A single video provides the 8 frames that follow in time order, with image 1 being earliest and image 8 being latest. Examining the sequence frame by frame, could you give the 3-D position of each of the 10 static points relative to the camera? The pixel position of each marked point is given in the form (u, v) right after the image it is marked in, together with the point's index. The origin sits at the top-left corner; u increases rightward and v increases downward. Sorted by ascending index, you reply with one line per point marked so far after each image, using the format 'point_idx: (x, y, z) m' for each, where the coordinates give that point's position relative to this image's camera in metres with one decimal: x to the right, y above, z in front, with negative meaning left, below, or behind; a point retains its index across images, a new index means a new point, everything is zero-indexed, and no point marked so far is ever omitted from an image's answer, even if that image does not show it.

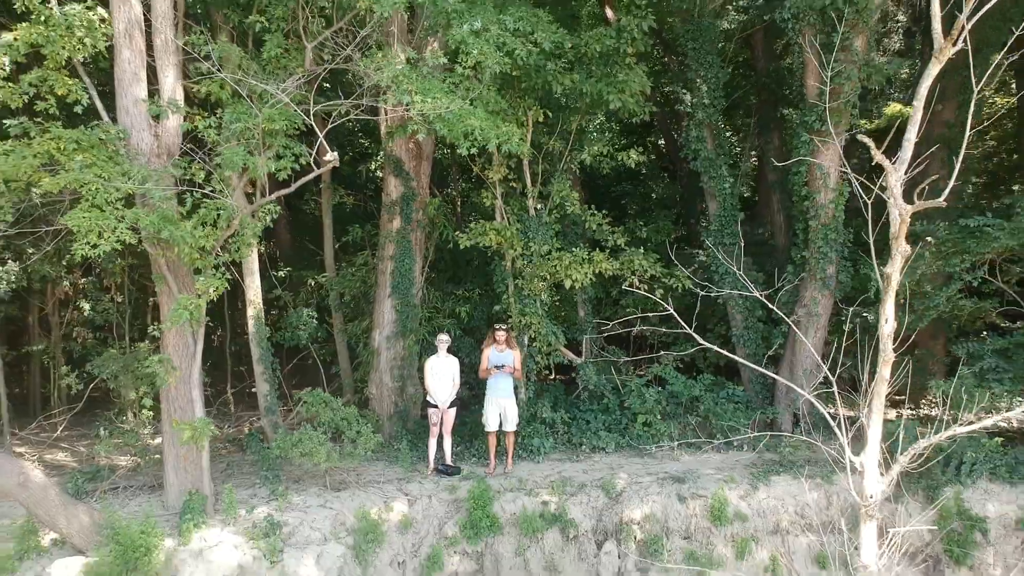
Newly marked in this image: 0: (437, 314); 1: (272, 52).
0: (-0.5, -0.2, +6.8) m
1: (-1.1, +1.1, +4.7) m
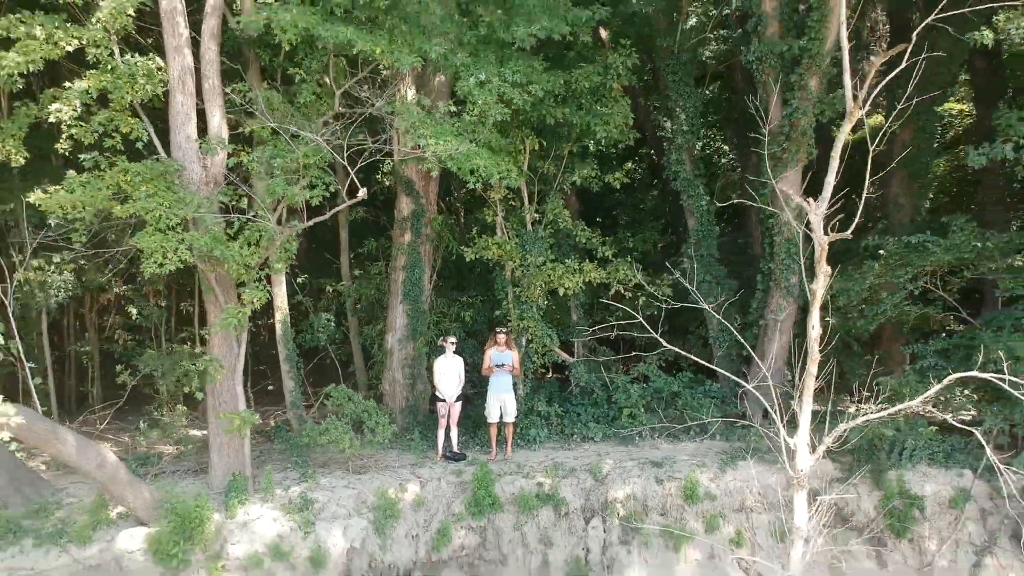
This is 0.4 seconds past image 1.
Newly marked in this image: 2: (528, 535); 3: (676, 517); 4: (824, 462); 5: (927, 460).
0: (-0.5, -0.2, +7.6) m
1: (-1.1, +1.0, +5.5) m
2: (+0.1, -1.4, +5.9) m
3: (+1.0, -1.3, +5.9) m
4: (+2.0, -1.0, +6.0) m
5: (+2.6, -1.0, +6.1) m
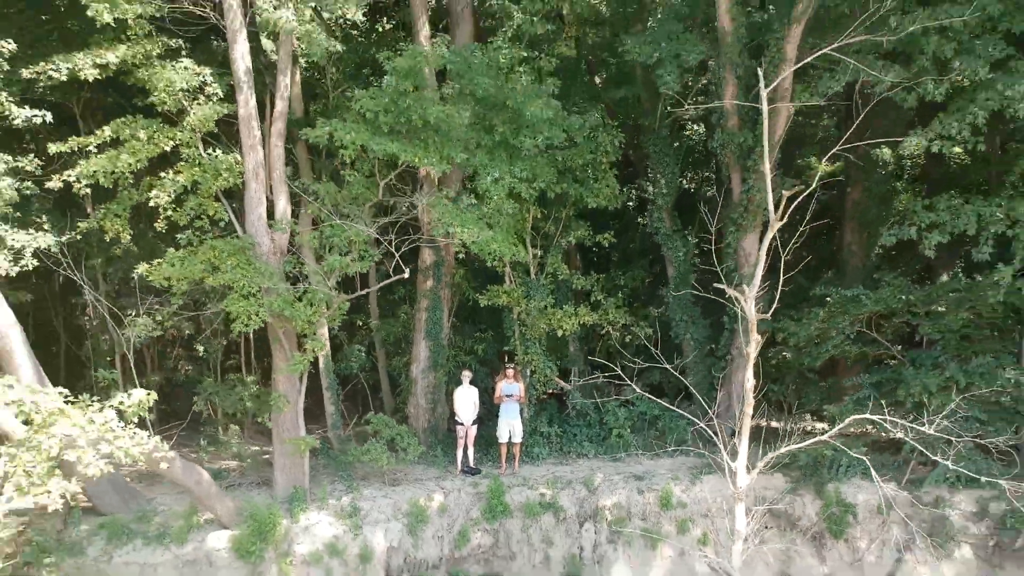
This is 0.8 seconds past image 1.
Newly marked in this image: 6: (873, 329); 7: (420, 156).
0: (-0.5, -0.6, +9.0) m
1: (-1.0, +0.7, +6.8) m
2: (+0.2, -1.8, +7.2) m
3: (+1.1, -1.7, +7.2) m
4: (+2.0, -1.4, +7.4) m
5: (+2.6, -1.4, +7.4) m
6: (+2.9, -0.3, +7.9) m
7: (-0.6, +0.8, +6.4) m
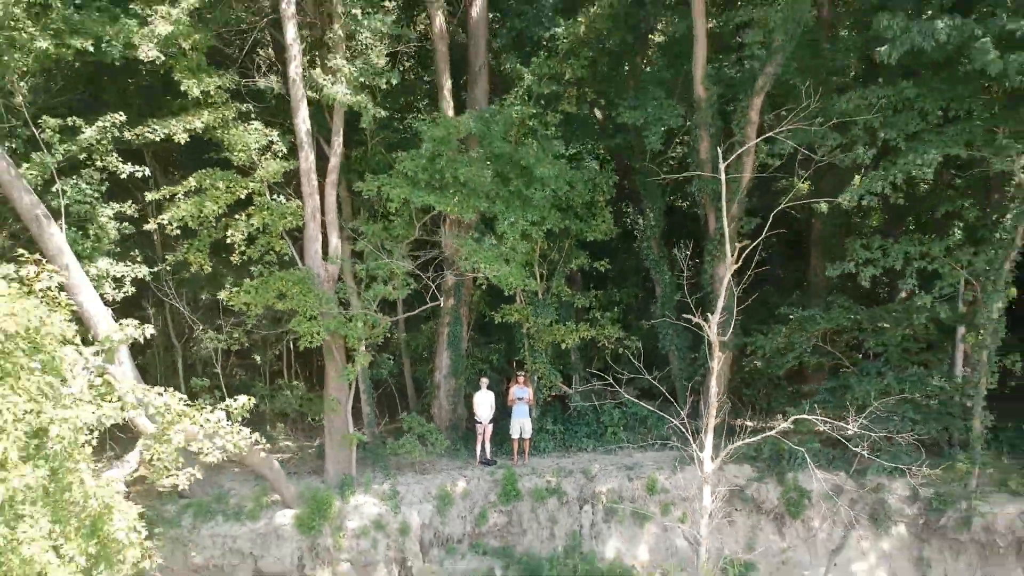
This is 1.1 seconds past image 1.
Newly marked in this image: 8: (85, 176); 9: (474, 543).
0: (-0.4, -0.8, +10.4) m
1: (-0.9, +0.5, +8.3) m
2: (+0.3, -2.0, +8.7) m
3: (+1.1, -1.9, +8.7) m
4: (+2.1, -1.6, +8.8) m
5: (+2.7, -1.6, +8.9) m
6: (+3.0, -0.5, +9.3) m
7: (-0.5, +0.6, +7.8) m
8: (-3.3, +0.9, +7.7) m
9: (-0.3, -2.1, +8.3) m
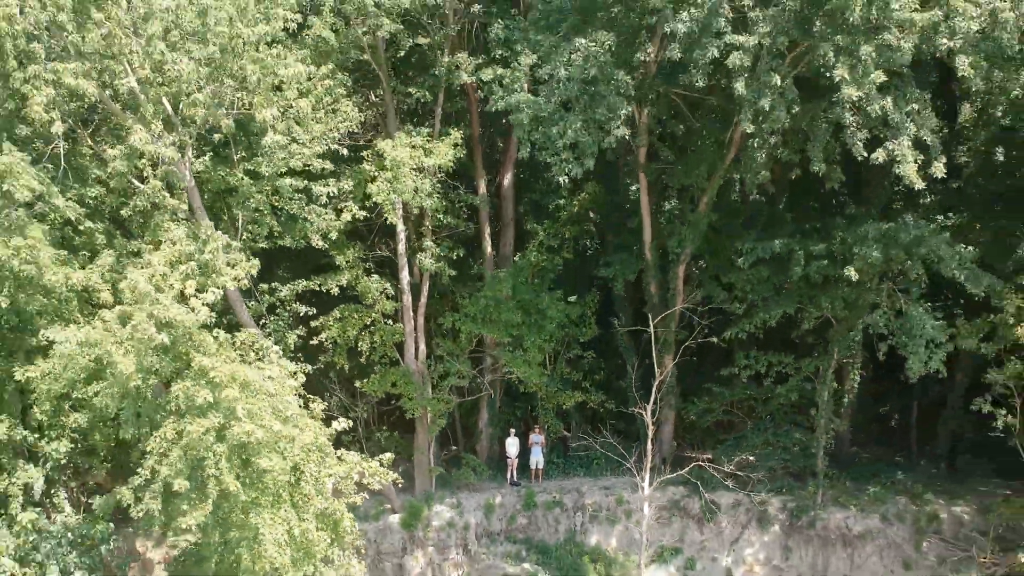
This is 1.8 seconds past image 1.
0: (-0.1, -2.0, +15.6) m
1: (-0.6, -0.7, +13.5) m
2: (+0.5, -3.2, +13.9) m
3: (+1.4, -3.1, +13.9) m
4: (+2.4, -2.8, +14.0) m
5: (+3.0, -2.8, +14.1) m
6: (+3.3, -1.8, +14.5) m
7: (-0.2, -0.6, +13.1) m
8: (-3.0, -0.4, +12.9) m
9: (-0.1, -3.3, +13.5) m
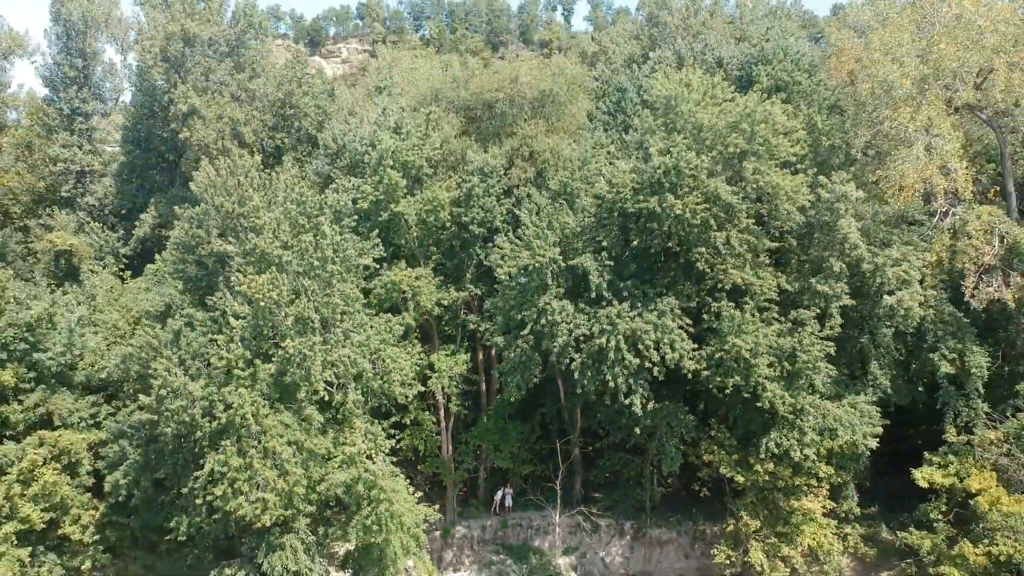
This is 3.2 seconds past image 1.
0: (-0.5, -5.6, +29.4) m
1: (-1.1, -4.3, +27.3) m
2: (+0.1, -6.8, +27.7) m
3: (+1.0, -6.7, +27.7) m
4: (+1.9, -6.4, +27.8) m
5: (+2.6, -6.4, +27.9) m
6: (+2.9, -5.3, +28.3) m
7: (-0.7, -4.2, +26.9) m
8: (-3.5, -3.9, +26.7) m
9: (-0.5, -6.9, +27.3) m
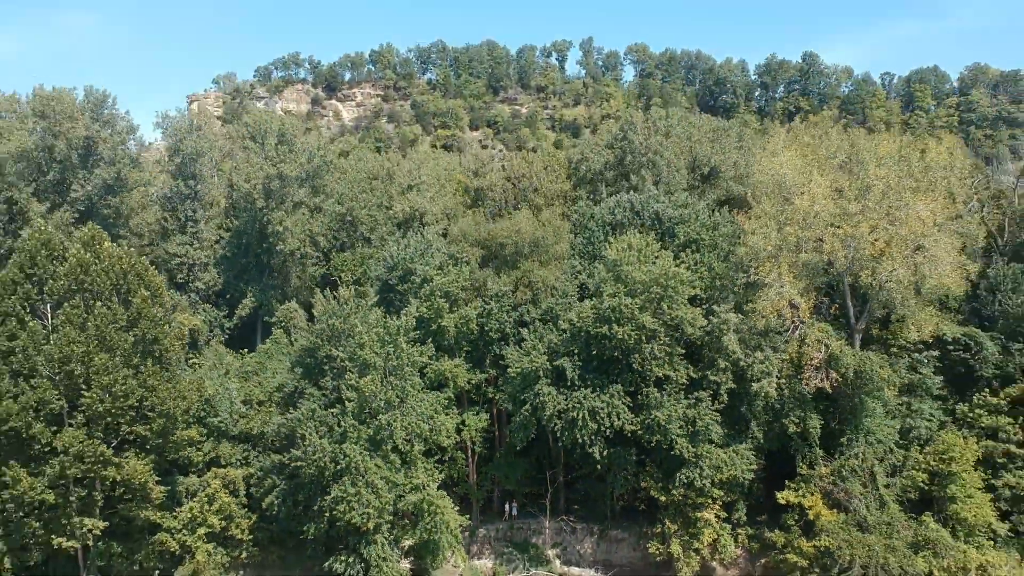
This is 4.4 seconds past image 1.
0: (-0.4, -8.8, +42.5) m
1: (-0.9, -7.5, +40.3) m
2: (+0.3, -10.0, +40.7) m
3: (+1.2, -9.9, +40.7) m
4: (+2.1, -9.6, +40.9) m
5: (+2.7, -9.6, +40.9) m
6: (+3.0, -8.5, +41.4) m
7: (-0.5, -7.4, +39.9) m
8: (-3.3, -7.2, +39.7) m
9: (-0.3, -10.1, +40.3) m
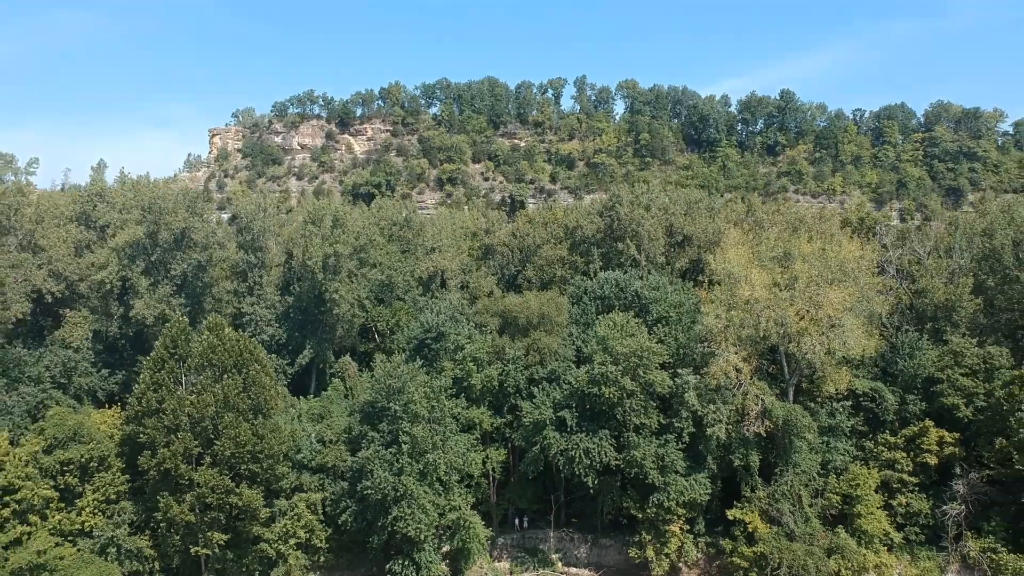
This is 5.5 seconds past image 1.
0: (+0.3, -12.0, +54.0) m
1: (-0.3, -10.8, +51.8) m
2: (+0.9, -13.2, +52.2) m
3: (+1.8, -13.1, +52.2) m
4: (+2.7, -12.8, +52.4) m
5: (+3.4, -12.8, +52.4) m
6: (+3.7, -11.8, +52.9) m
7: (+0.1, -10.6, +51.4) m
8: (-2.7, -10.4, +51.2) m
9: (+0.3, -13.4, +51.8) m
